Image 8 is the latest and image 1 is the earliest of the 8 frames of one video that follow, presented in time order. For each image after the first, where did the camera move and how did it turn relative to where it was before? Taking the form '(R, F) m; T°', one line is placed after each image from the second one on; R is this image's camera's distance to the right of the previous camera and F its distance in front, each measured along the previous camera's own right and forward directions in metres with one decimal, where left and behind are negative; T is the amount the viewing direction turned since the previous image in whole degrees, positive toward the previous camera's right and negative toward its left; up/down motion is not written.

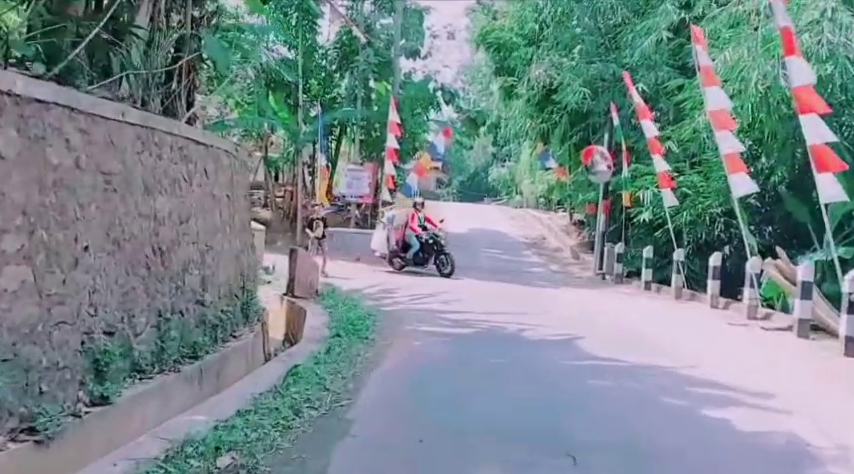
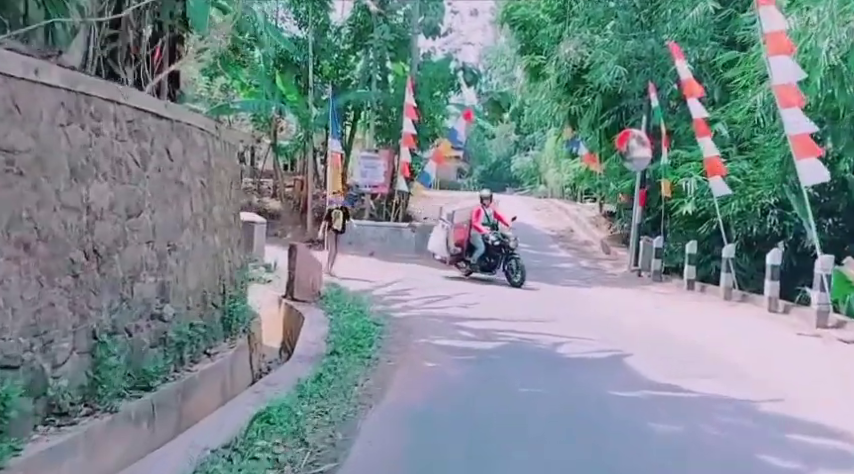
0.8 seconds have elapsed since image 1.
(0.0, +1.6) m; -1°
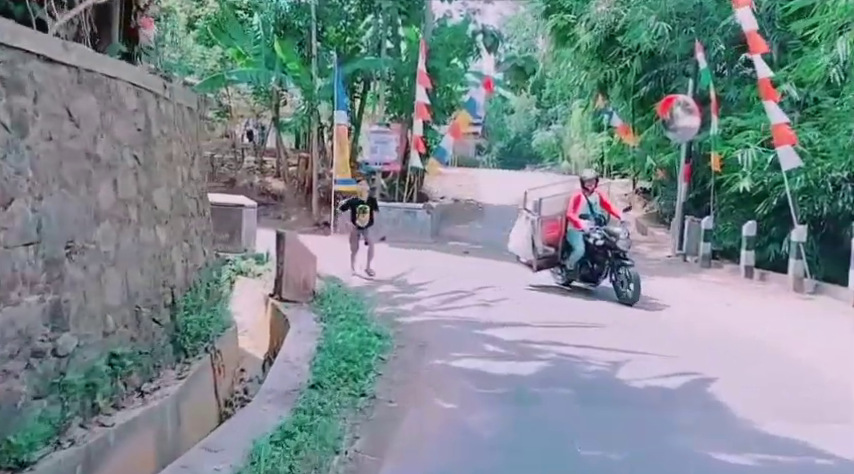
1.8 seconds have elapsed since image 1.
(0.0, +1.9) m; -1°
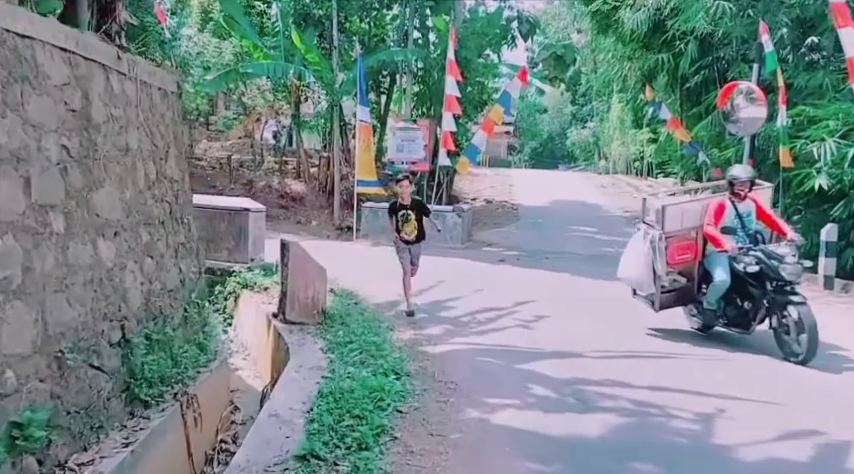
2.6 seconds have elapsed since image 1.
(0.0, +1.4) m; -2°
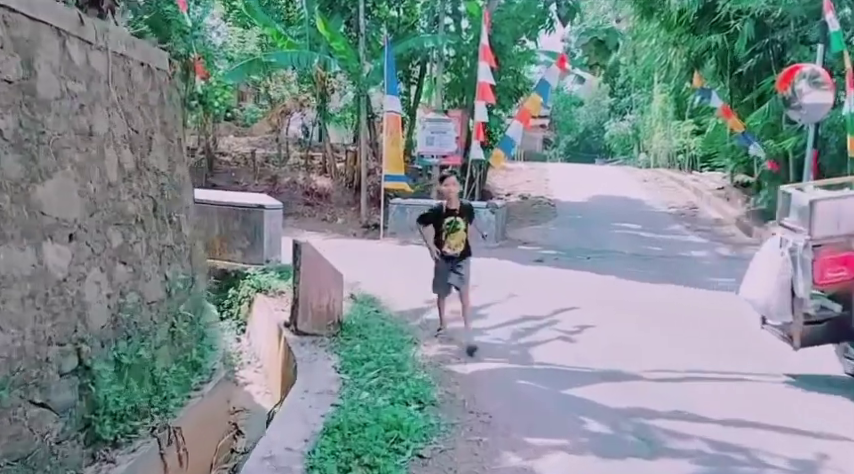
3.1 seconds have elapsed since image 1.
(0.0, +0.9) m; -2°
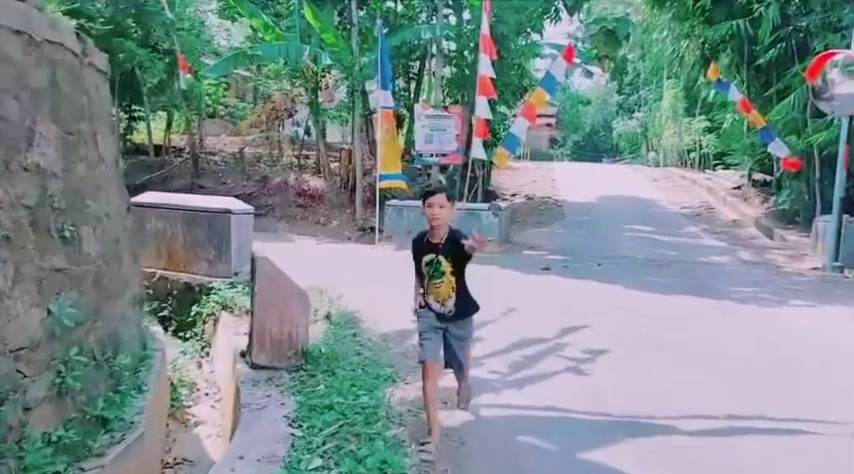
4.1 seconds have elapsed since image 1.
(+0.2, +1.1) m; -1°
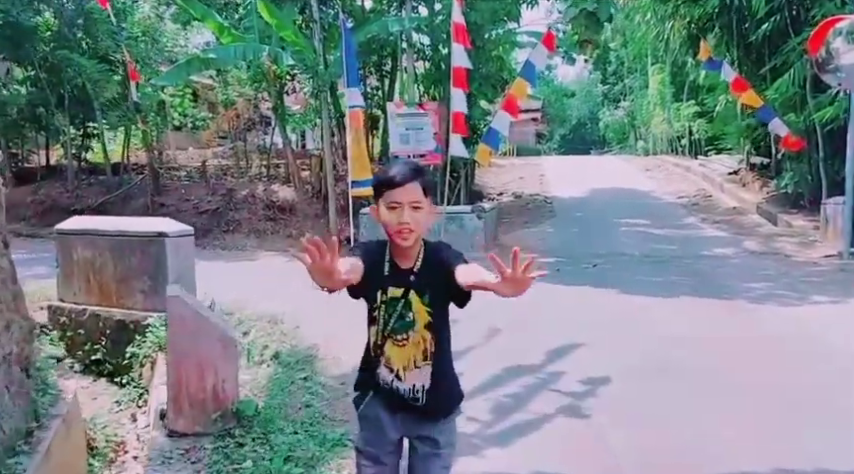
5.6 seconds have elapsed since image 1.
(+0.2, +1.1) m; 0°
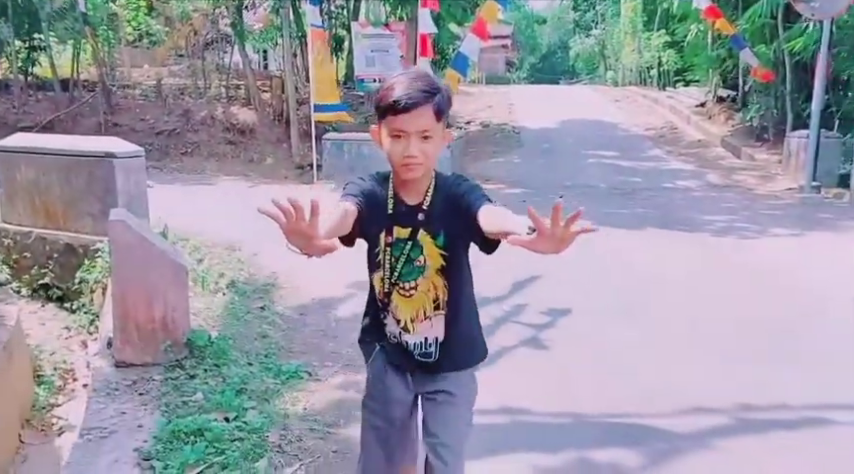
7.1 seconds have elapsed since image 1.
(0.0, +0.2) m; +2°
